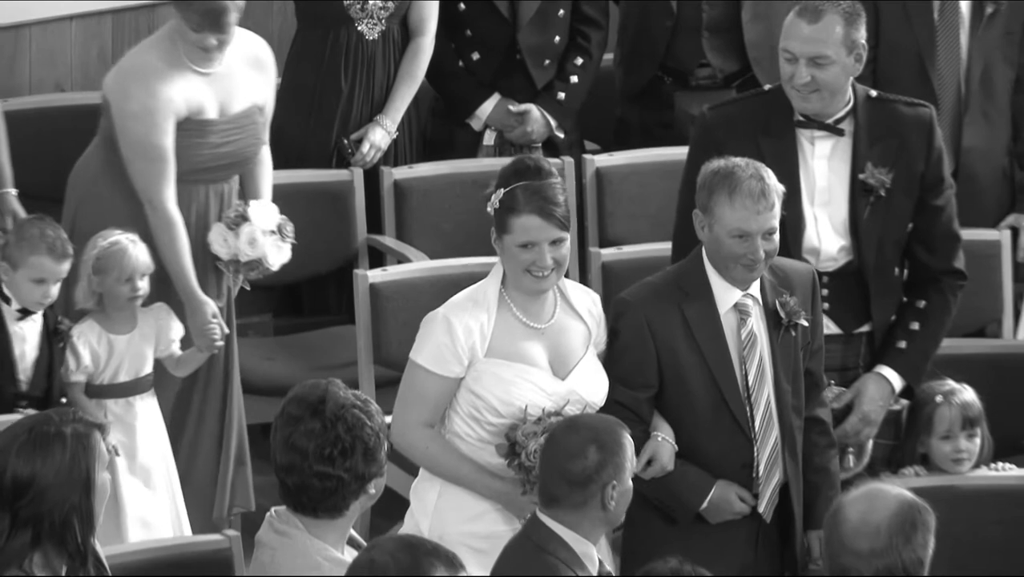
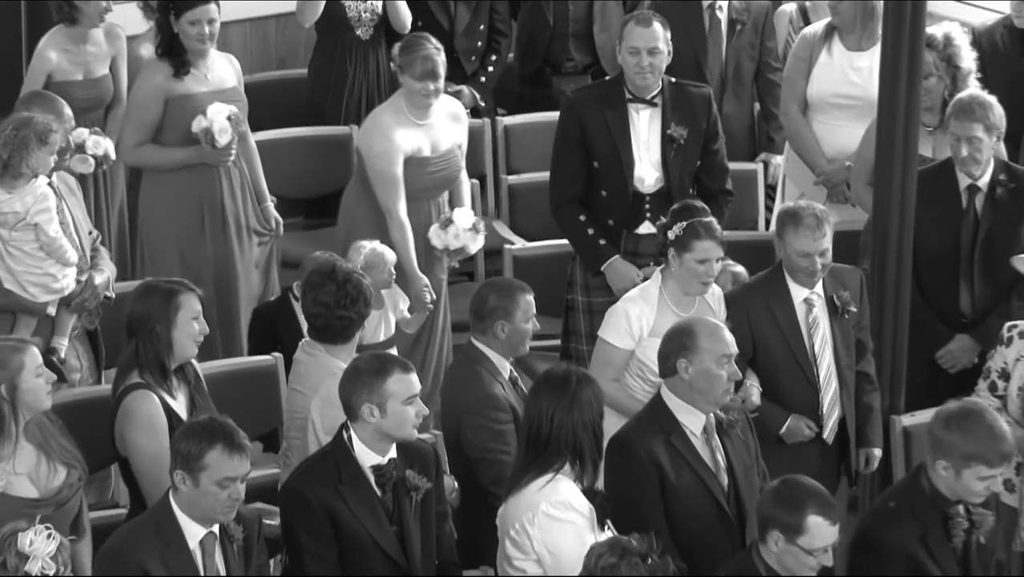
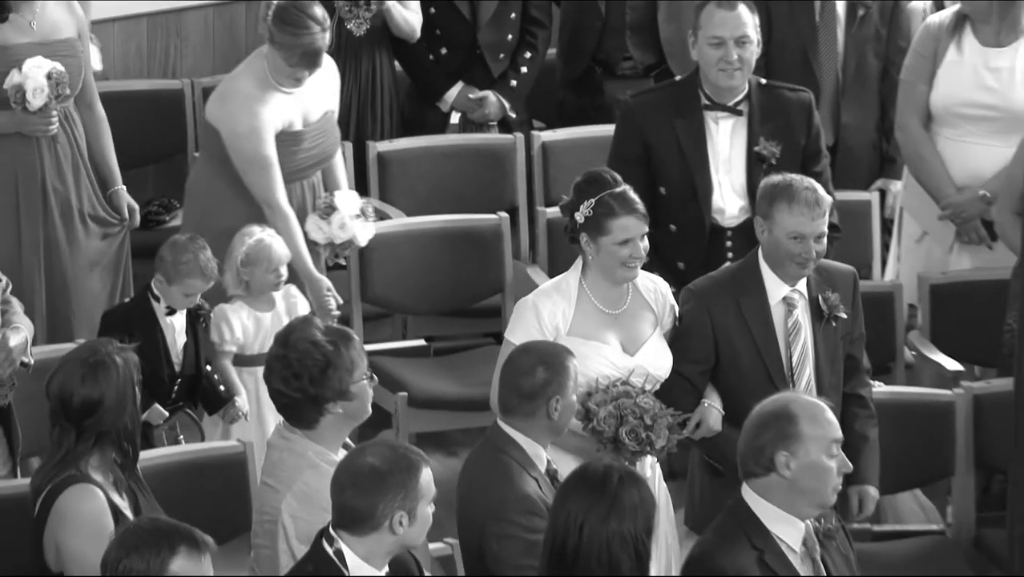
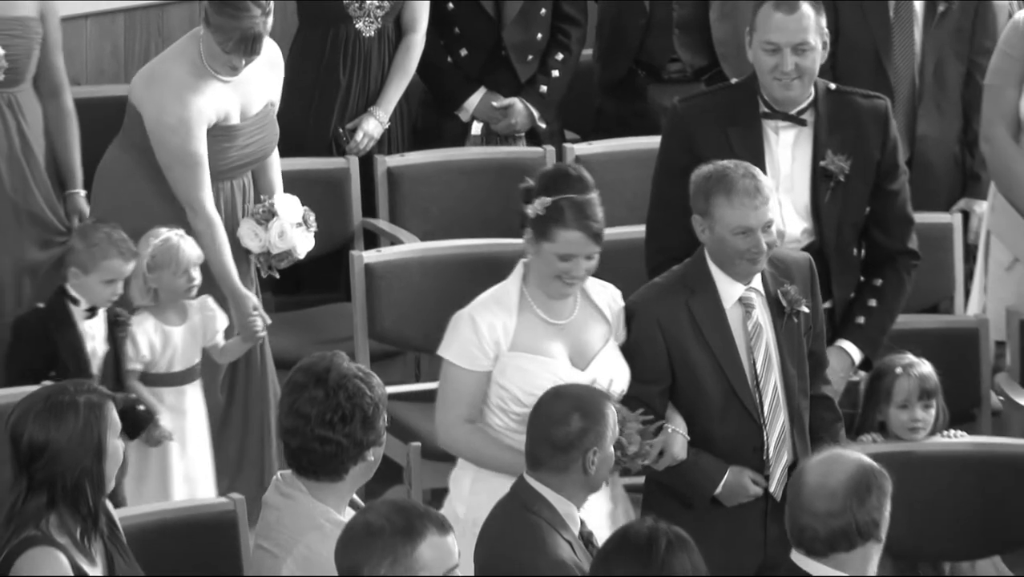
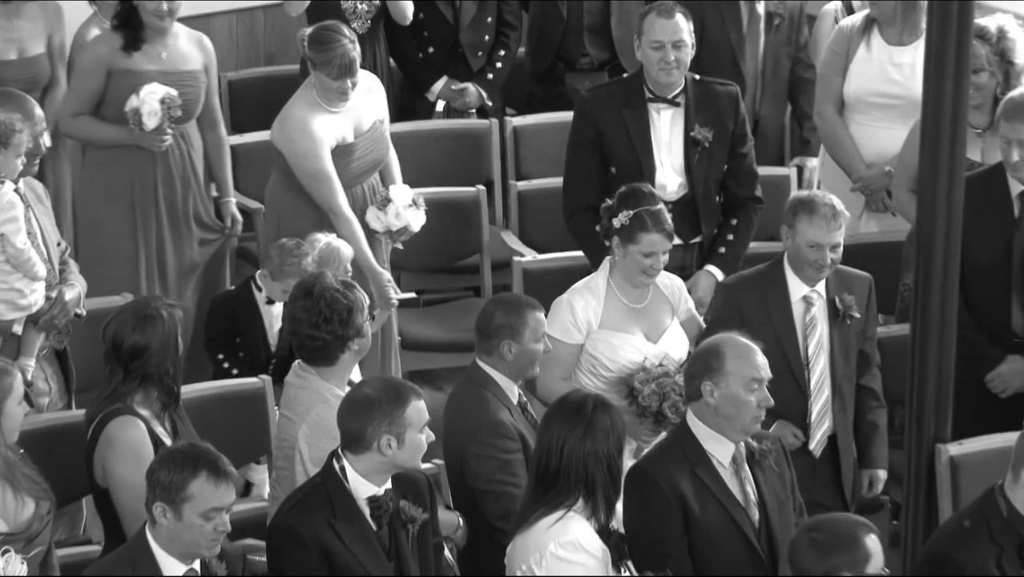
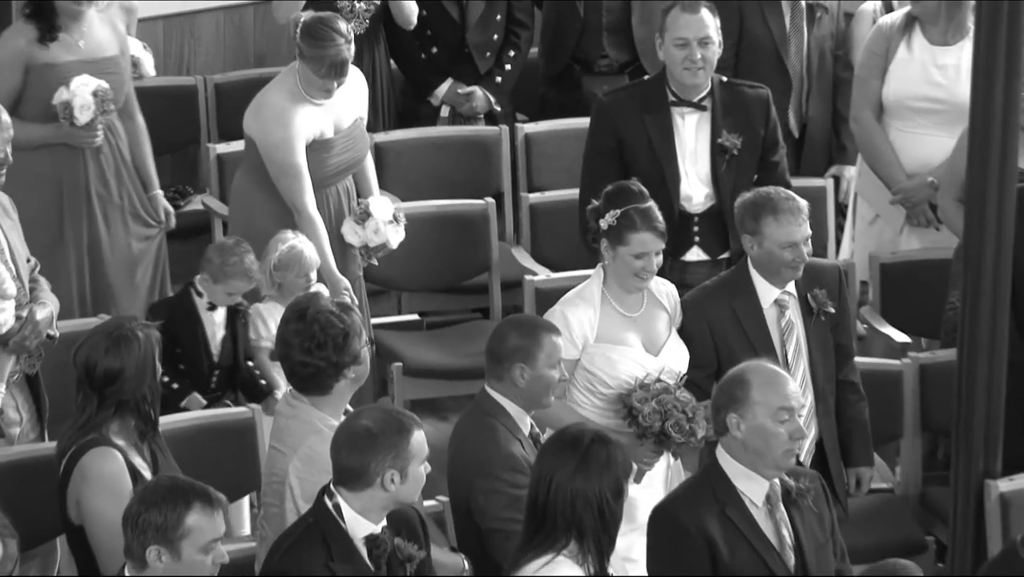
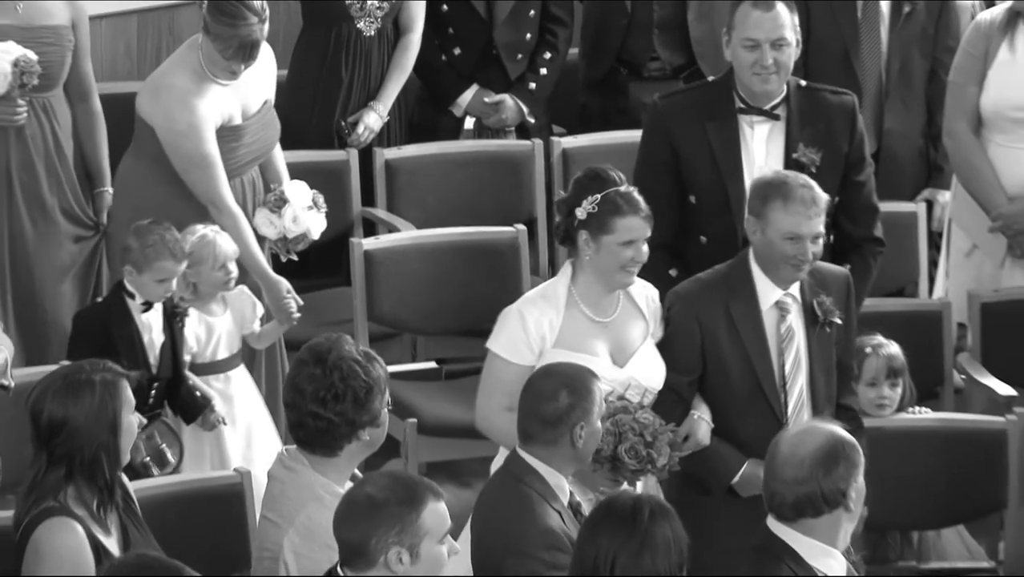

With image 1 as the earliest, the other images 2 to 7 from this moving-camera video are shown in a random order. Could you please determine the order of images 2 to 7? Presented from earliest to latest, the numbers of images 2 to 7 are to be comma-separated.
4, 7, 3, 6, 5, 2
